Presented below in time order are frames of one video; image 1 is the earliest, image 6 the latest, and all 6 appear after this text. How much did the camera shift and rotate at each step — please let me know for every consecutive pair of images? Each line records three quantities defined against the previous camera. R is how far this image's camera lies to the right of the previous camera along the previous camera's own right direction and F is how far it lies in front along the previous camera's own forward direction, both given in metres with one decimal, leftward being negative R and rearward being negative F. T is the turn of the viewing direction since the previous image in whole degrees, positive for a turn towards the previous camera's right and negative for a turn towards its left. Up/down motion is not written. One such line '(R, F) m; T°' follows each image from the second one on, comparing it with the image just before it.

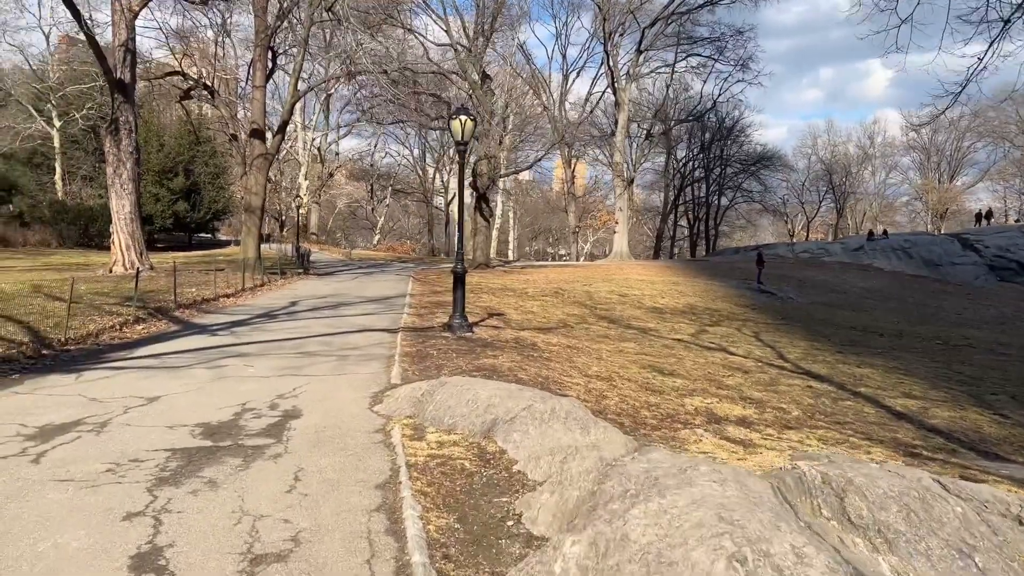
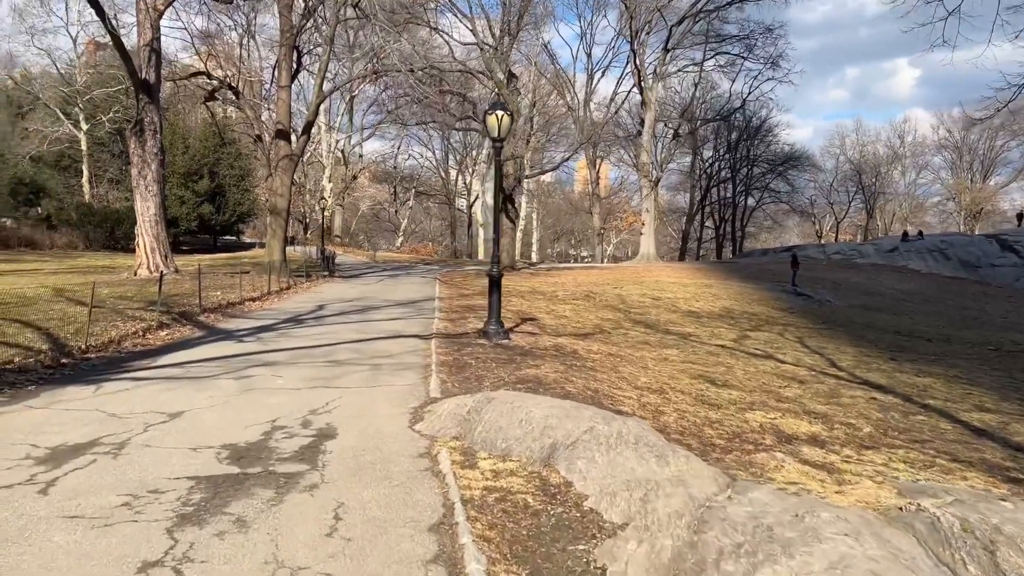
(-0.2, +0.5) m; -2°
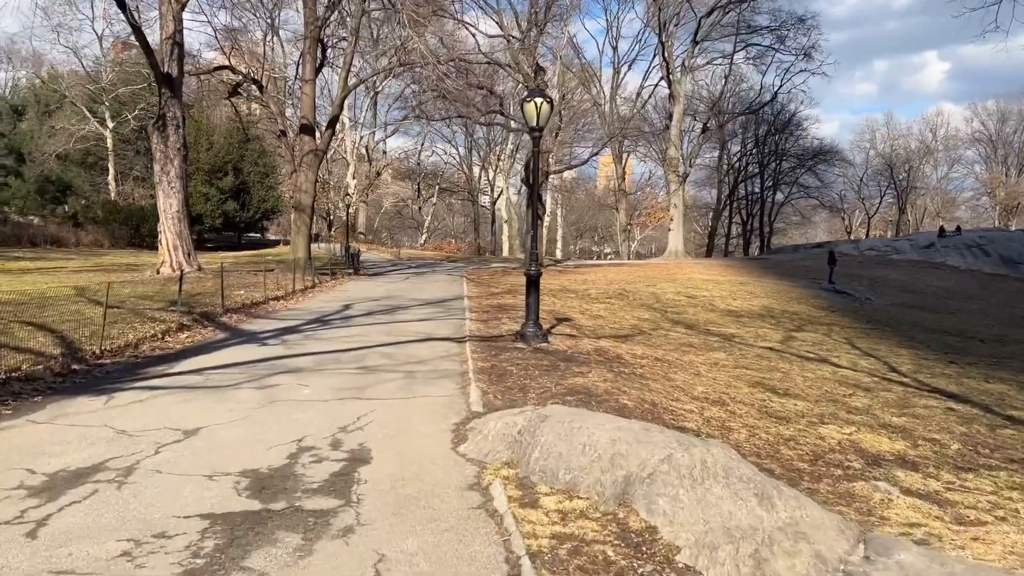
(-0.2, +0.6) m; -2°
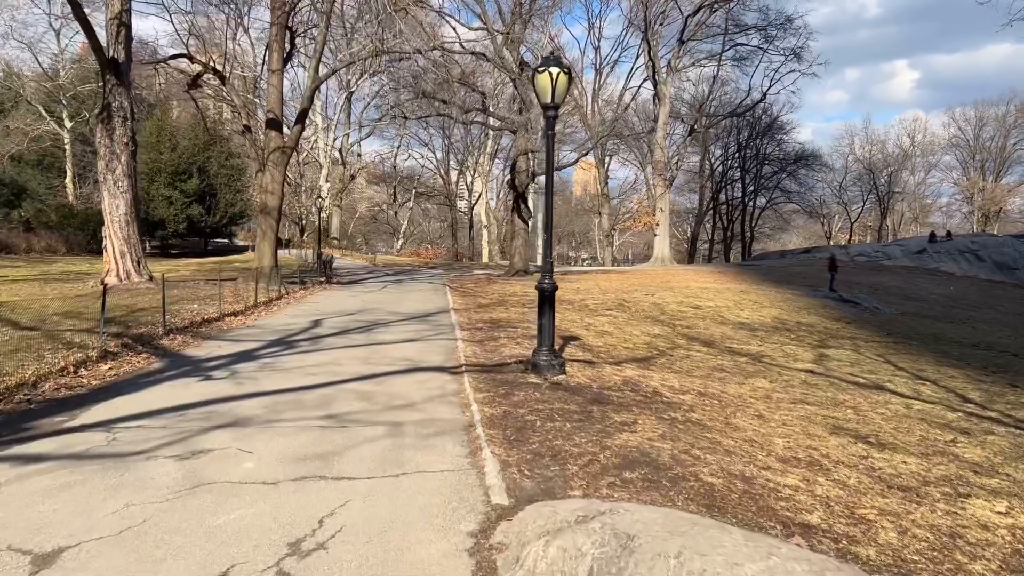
(-0.3, +1.8) m; +2°
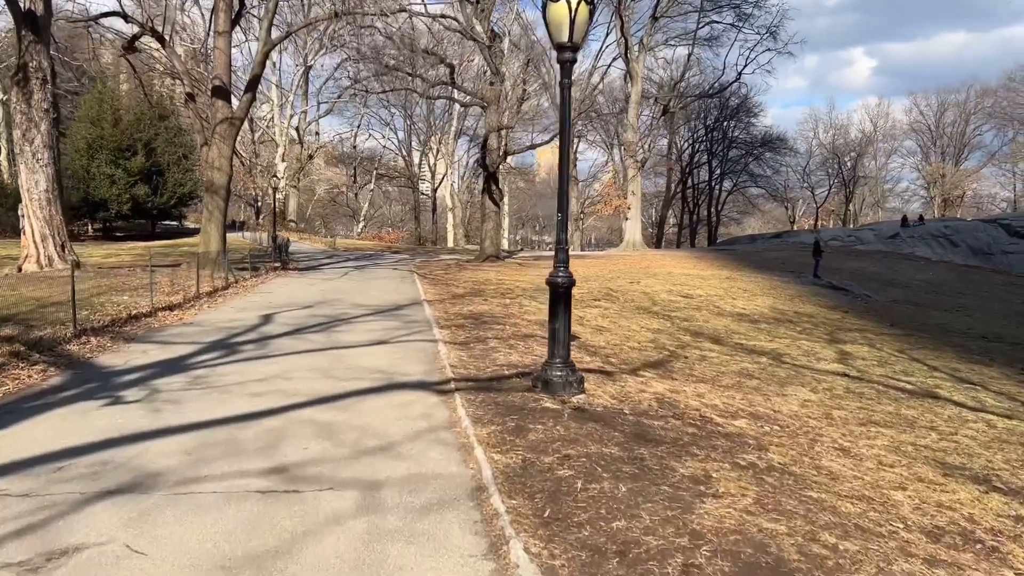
(-0.3, +1.7) m; +3°
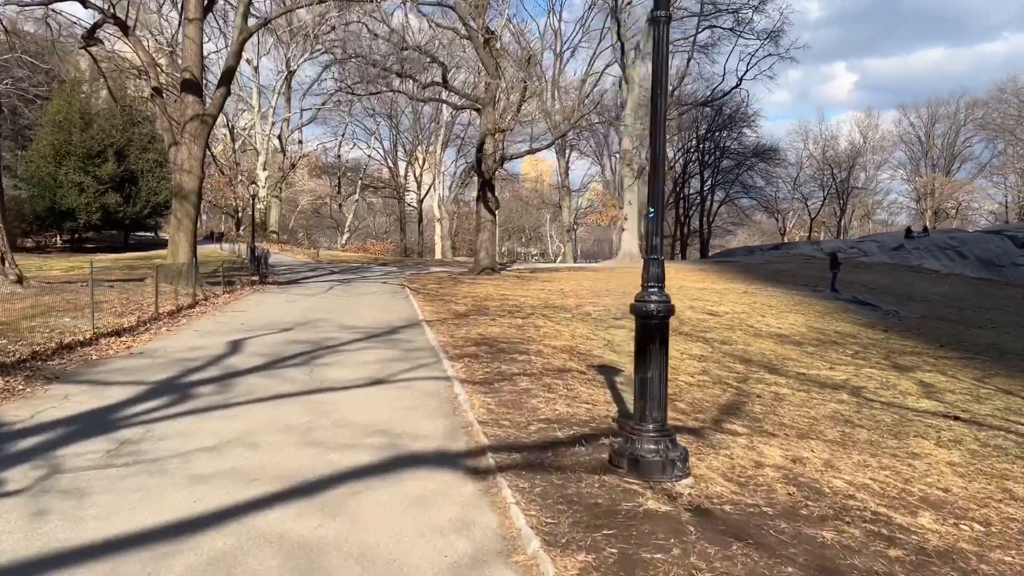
(-0.4, +1.8) m; +1°
